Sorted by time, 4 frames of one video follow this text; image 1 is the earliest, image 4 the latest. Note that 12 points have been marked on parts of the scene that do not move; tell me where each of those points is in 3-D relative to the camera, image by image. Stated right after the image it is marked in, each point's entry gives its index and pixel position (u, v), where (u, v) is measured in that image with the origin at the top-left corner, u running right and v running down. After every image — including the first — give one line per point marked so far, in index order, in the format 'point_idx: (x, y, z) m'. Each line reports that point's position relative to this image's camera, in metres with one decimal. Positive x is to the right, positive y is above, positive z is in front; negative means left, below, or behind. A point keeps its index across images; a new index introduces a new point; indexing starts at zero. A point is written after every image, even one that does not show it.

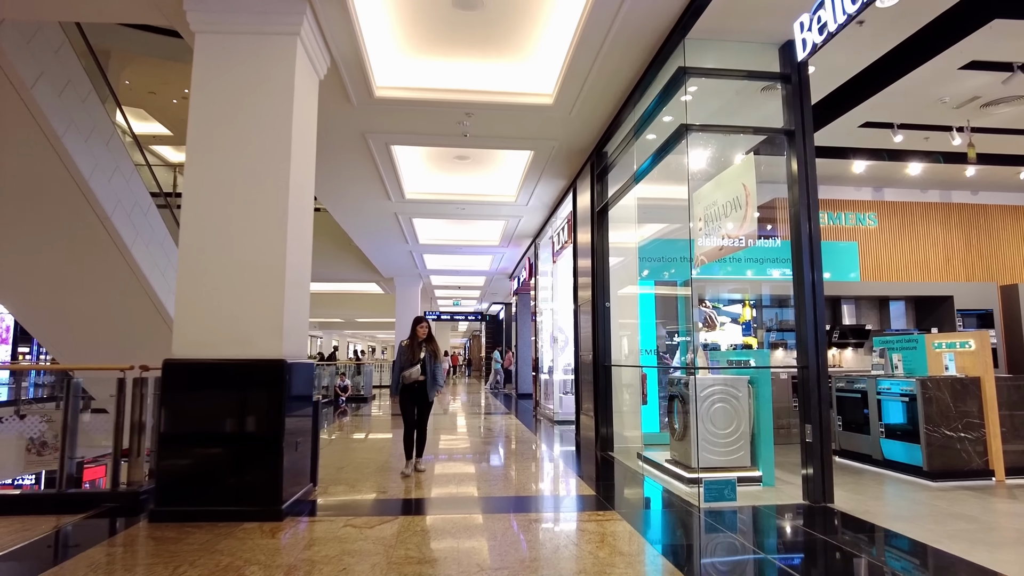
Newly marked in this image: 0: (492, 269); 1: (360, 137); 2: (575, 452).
0: (-0.4, +0.4, +13.8) m
1: (-1.3, +1.3, +5.7) m
2: (+0.7, -1.9, +7.5) m
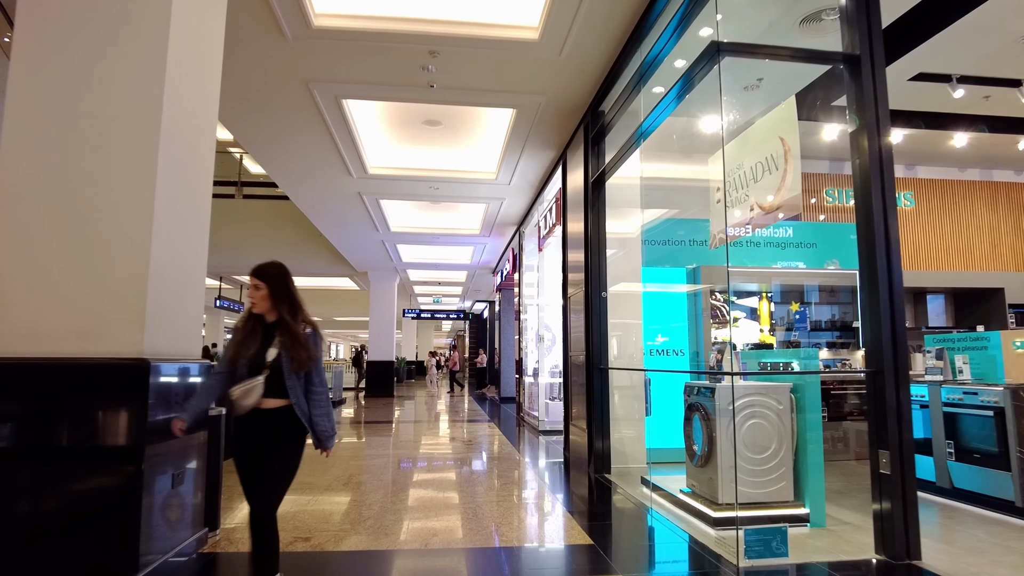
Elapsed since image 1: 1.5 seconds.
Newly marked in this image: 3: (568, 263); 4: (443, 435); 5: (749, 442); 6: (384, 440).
0: (-0.8, +0.5, +12.8) m
1: (-1.5, +1.4, +4.7) m
2: (+0.5, -1.8, +6.5) m
3: (+0.5, +0.2, +5.8) m
4: (-0.9, -2.0, +8.9) m
5: (+1.2, -0.8, +3.2) m
6: (-1.6, -1.9, +8.4) m
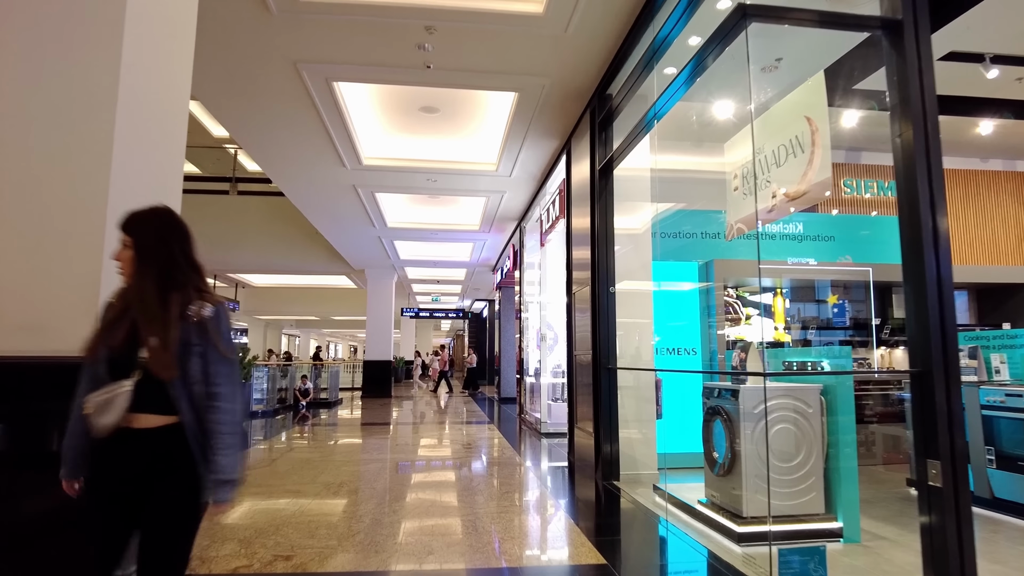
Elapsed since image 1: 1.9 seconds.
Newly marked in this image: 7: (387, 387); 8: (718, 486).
0: (-0.8, +0.5, +12.5) m
1: (-1.5, +1.5, +4.4) m
2: (+0.5, -1.7, +6.2) m
3: (+0.5, +0.3, +5.5) m
4: (-0.9, -2.0, +8.6) m
5: (+1.2, -0.7, +2.9) m
6: (-1.6, -1.9, +8.1) m
7: (-2.9, -2.3, +15.0) m
8: (+1.0, -1.0, +3.2) m
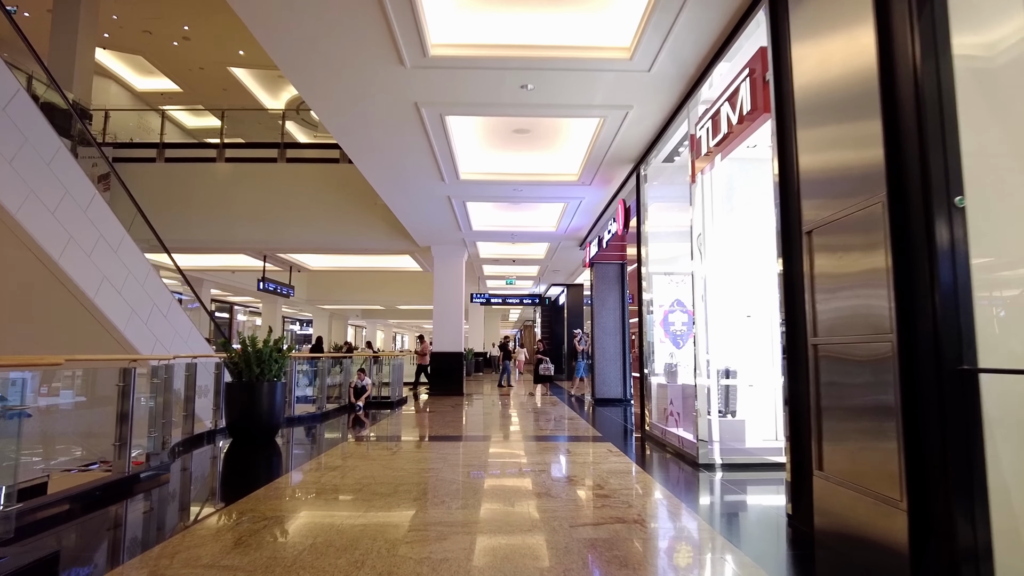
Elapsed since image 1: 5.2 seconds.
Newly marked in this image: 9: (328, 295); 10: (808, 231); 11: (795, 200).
0: (+0.8, +0.9, +10.2) m
1: (-0.7, +1.7, +2.2) m
2: (+1.4, -1.4, +3.9) m
3: (+1.4, +0.6, +3.2) m
4: (+0.2, -1.6, +6.4) m
5: (+1.8, -0.4, +0.5) m
6: (-0.5, -1.6, +6.0) m
7: (-1.1, -1.9, +12.9) m
8: (+1.6, -0.7, +0.9) m
9: (-5.6, -0.2, +19.6) m
10: (+1.3, +0.2, +3.0) m
11: (+1.4, +0.4, +3.2) m
